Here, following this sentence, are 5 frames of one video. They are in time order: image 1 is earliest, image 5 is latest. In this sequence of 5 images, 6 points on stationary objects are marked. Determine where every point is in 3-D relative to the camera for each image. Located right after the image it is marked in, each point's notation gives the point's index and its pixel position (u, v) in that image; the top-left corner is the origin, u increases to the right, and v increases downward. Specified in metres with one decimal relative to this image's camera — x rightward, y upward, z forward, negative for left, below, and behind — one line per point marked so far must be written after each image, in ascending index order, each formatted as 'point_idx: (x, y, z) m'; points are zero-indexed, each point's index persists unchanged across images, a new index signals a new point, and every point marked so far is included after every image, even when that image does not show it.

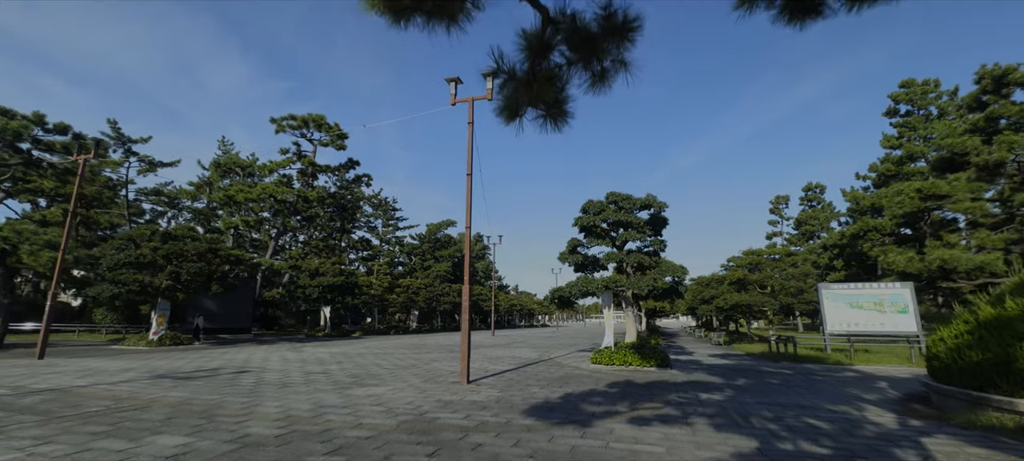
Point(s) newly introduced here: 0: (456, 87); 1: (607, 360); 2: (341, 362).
0: (-1.3, +3.3, +11.3) m
1: (+2.5, -3.5, +13.2) m
2: (-4.8, -3.6, +13.6) m
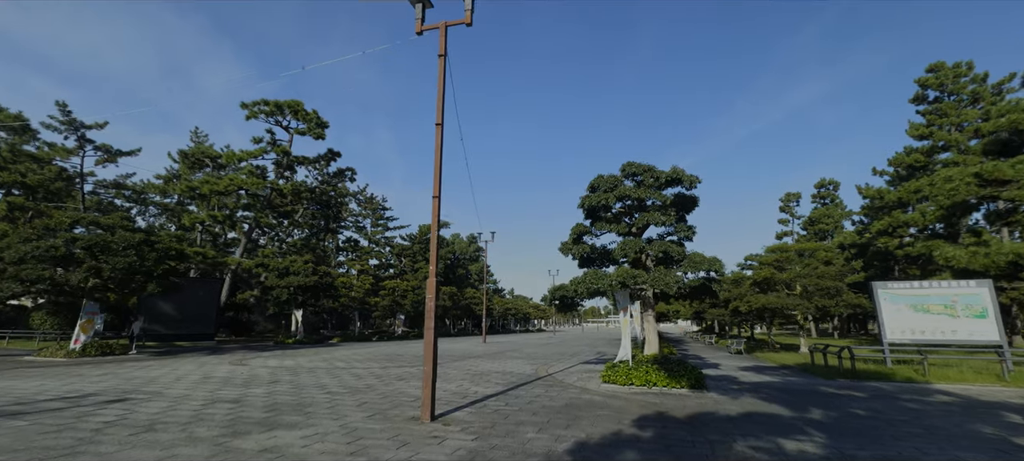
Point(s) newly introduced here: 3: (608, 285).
0: (-1.5, +3.7, +8.3) m
1: (+2.3, -3.1, +10.1) m
2: (-5.0, -3.2, +10.5) m
3: (+2.1, -1.2, +10.8) m
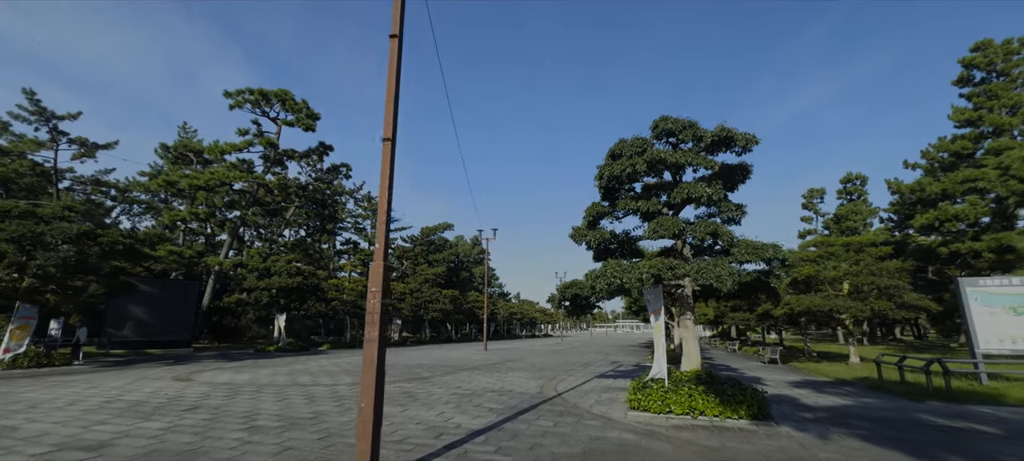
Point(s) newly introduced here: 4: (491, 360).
0: (-1.6, +4.1, +5.8) m
1: (+2.2, -2.7, +7.5) m
2: (-5.1, -2.9, +8.0) m
3: (+2.0, -0.8, +8.2) m
4: (-0.8, -5.0, +18.8) m
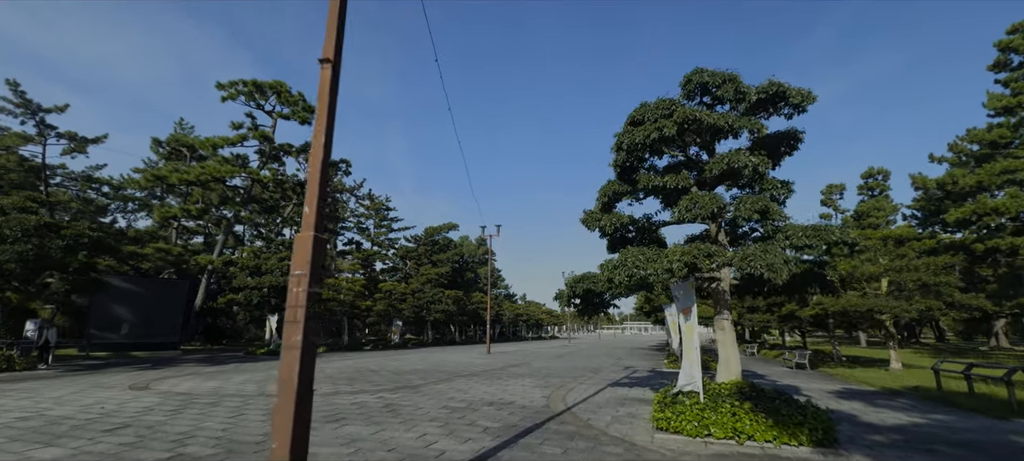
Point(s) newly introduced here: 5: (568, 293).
0: (-1.6, +4.4, +4.4) m
1: (+2.2, -2.4, +6.0) m
2: (-5.1, -2.6, +6.5) m
3: (+2.0, -0.6, +6.7) m
4: (-0.7, -4.7, +17.4) m
5: (+0.9, -1.0, +8.1) m
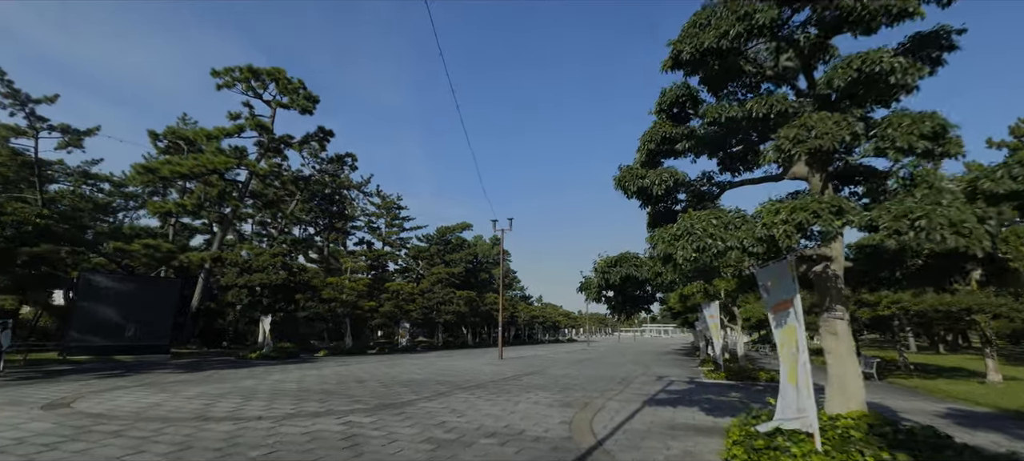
0: (-1.7, +4.8, +2.1) m
1: (+2.2, -2.0, +3.7) m
2: (-5.0, -2.2, +4.4) m
3: (+2.1, -0.1, +4.3) m
4: (-0.3, -4.4, +15.1) m
5: (+1.0, -0.6, +5.8) m
